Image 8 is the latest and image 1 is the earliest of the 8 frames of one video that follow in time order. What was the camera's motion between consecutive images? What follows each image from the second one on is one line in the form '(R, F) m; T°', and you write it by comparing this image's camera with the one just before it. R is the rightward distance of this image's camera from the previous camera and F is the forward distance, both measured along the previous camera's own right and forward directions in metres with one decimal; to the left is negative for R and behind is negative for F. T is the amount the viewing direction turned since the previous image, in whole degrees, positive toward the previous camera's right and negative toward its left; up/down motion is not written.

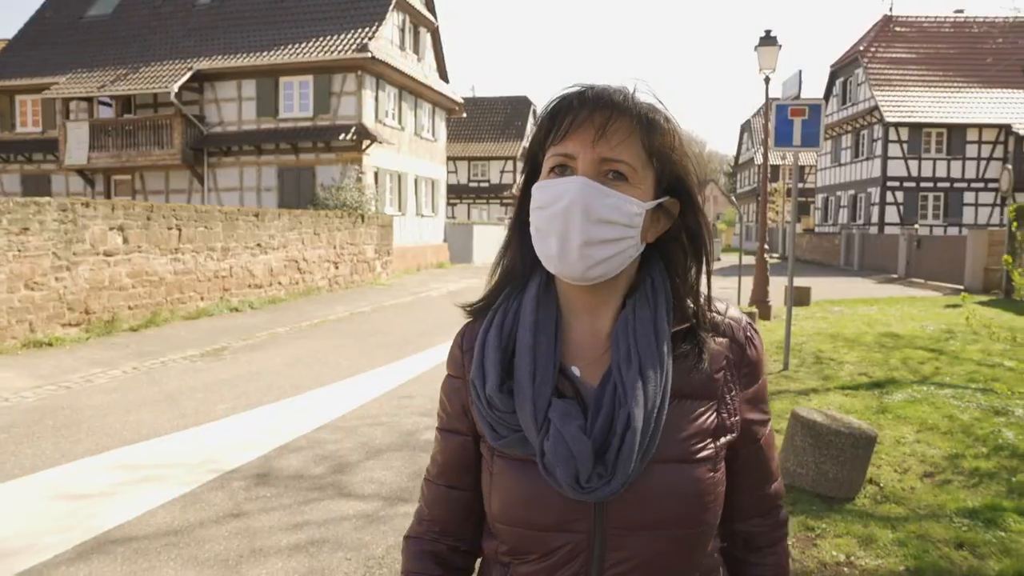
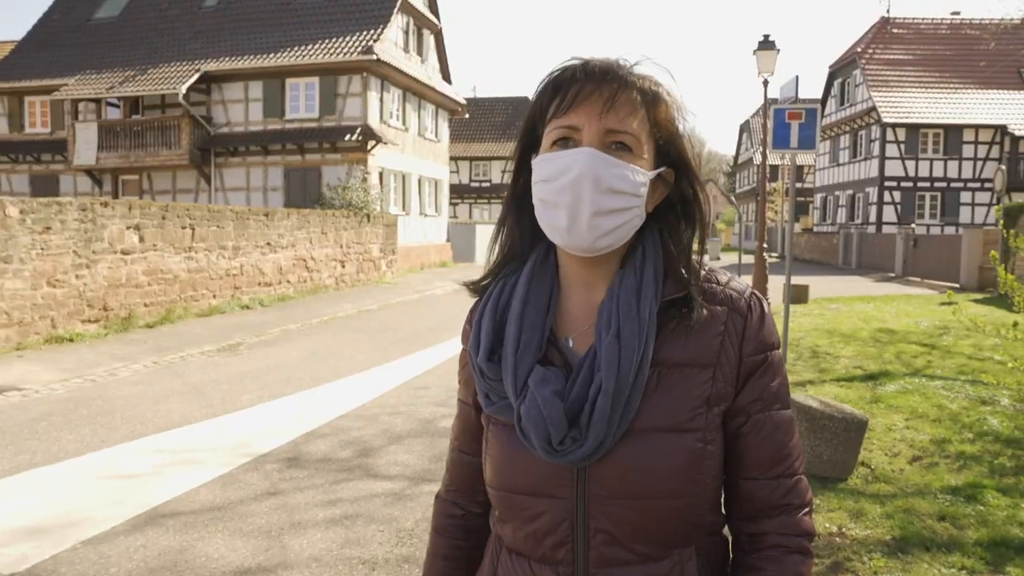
(-0.1, -0.3) m; 0°
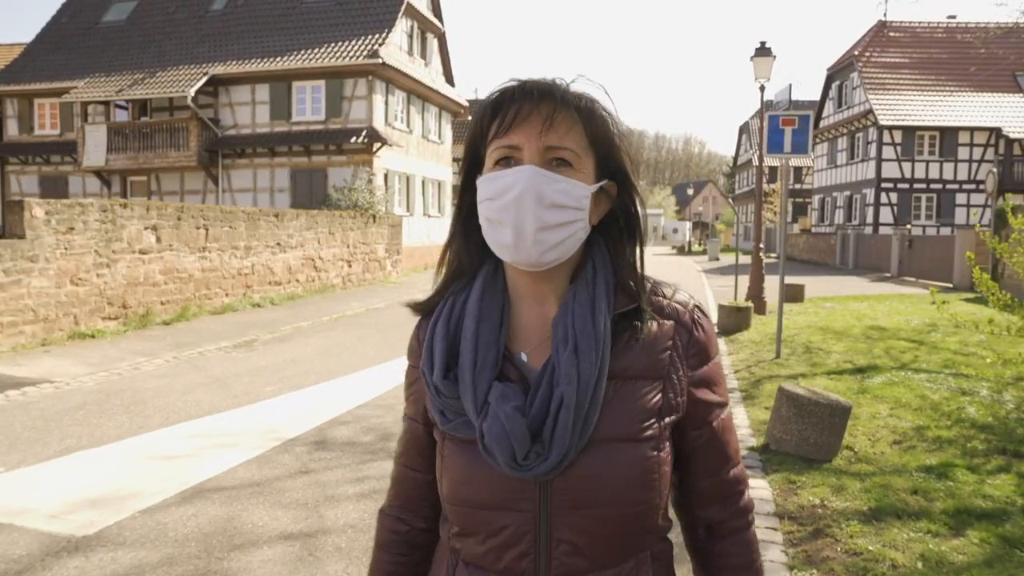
(-0.1, -0.4) m; 0°
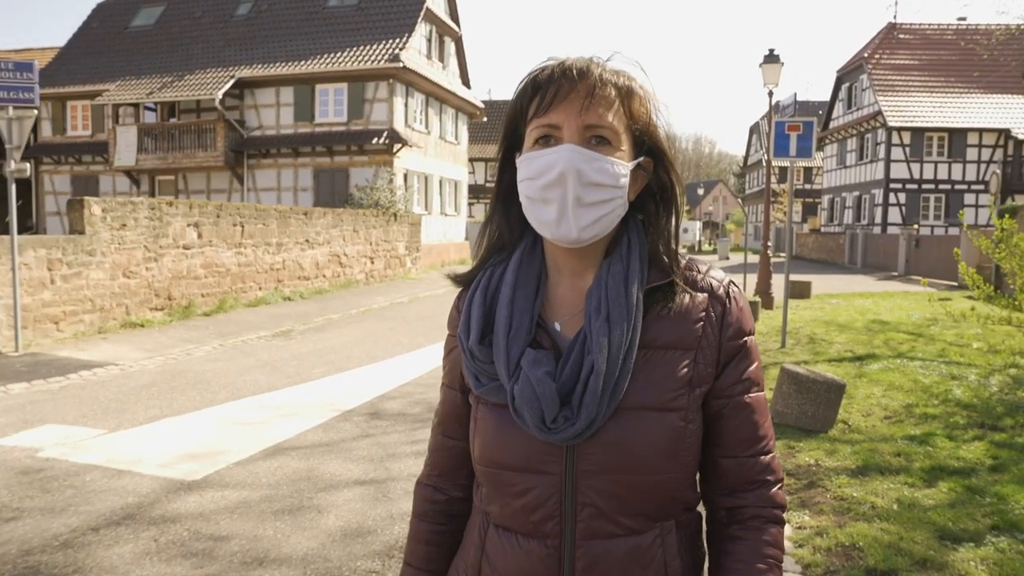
(-0.2, -0.7) m; -1°
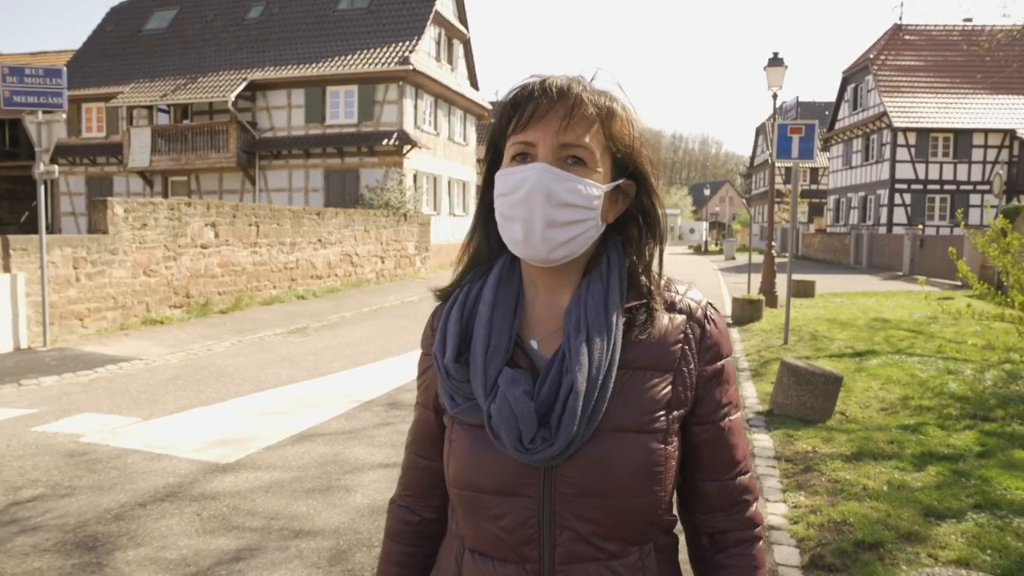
(-0.1, -0.3) m; 0°
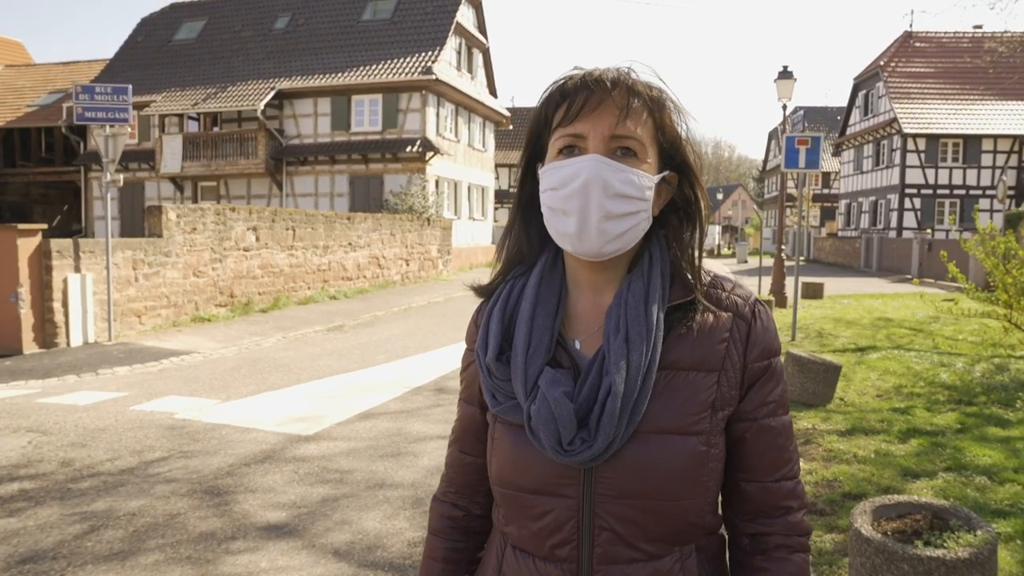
(-0.2, -0.8) m; -1°
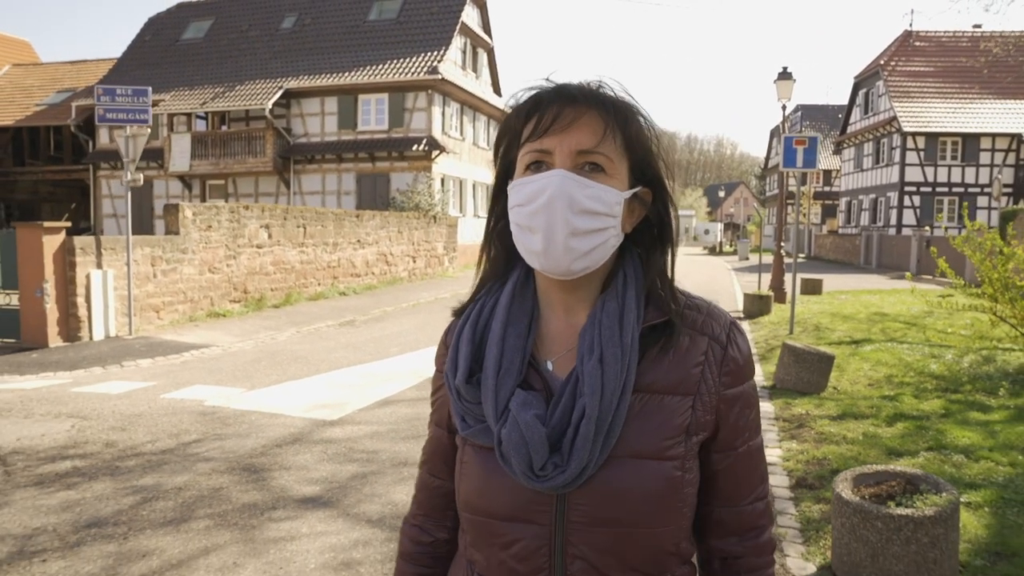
(-0.1, -0.4) m; 0°
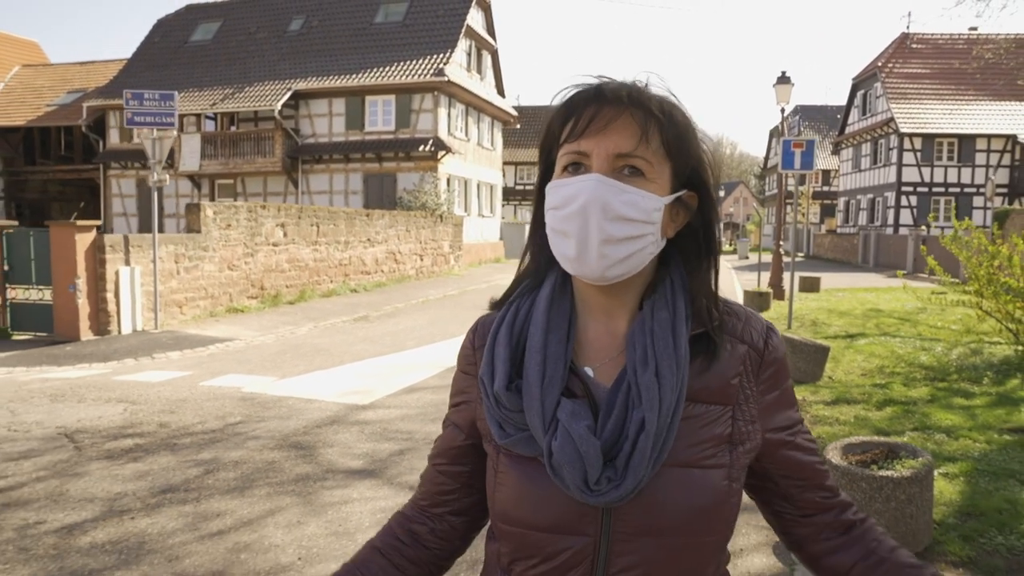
(-0.2, -0.5) m; 0°
